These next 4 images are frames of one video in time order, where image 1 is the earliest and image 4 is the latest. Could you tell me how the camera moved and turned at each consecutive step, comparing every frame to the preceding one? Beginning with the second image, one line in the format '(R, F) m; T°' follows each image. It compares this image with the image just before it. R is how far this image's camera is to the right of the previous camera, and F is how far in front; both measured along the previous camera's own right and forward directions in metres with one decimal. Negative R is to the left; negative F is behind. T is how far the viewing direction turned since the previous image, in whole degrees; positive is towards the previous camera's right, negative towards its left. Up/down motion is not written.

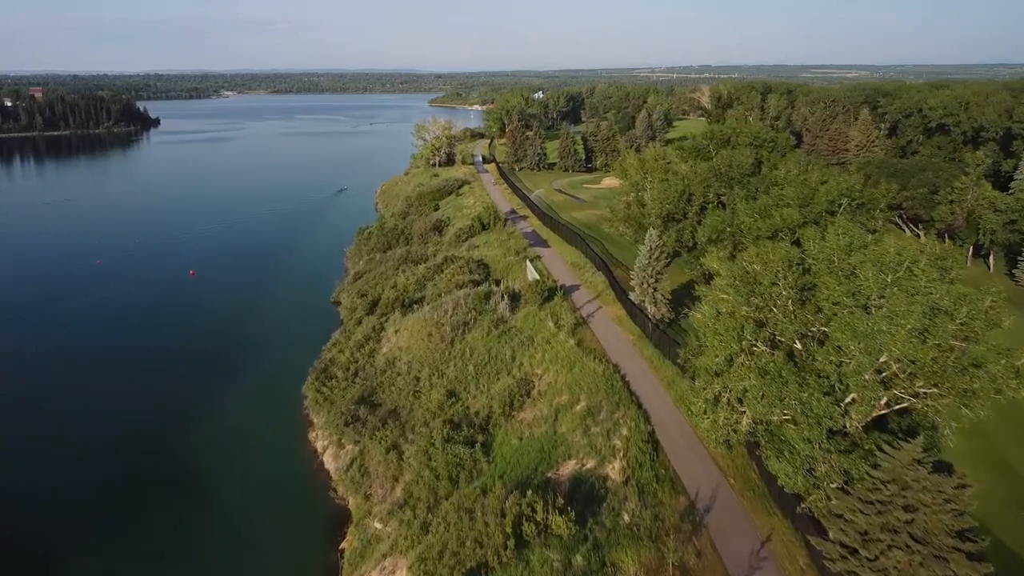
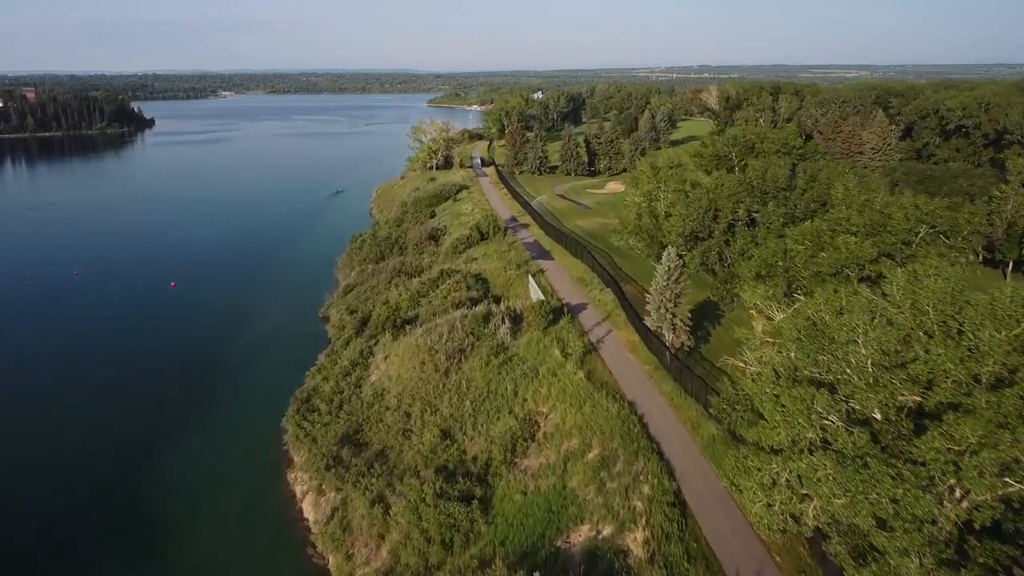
(-0.1, +2.4) m; 0°
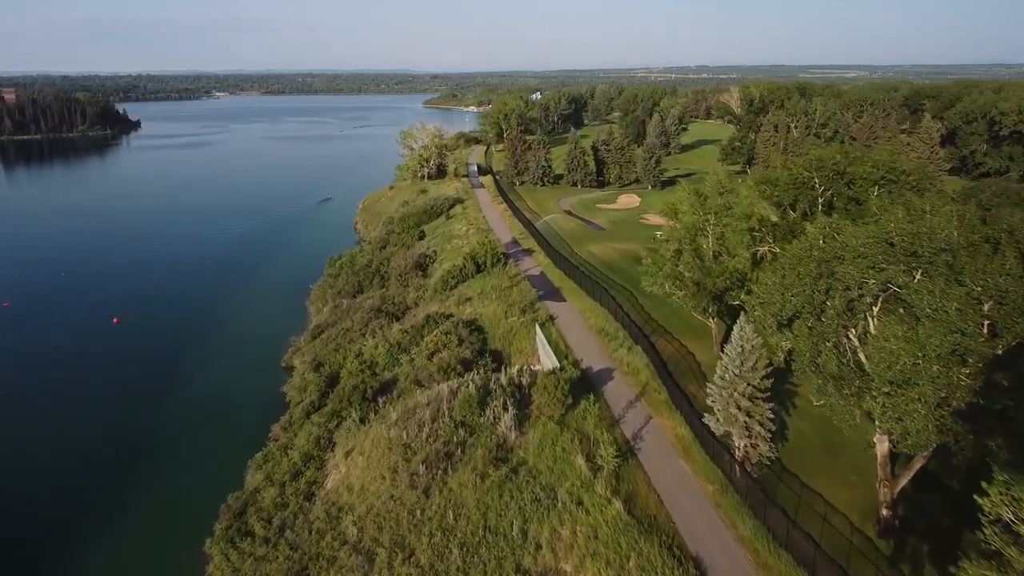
(-0.2, +5.9) m; 0°
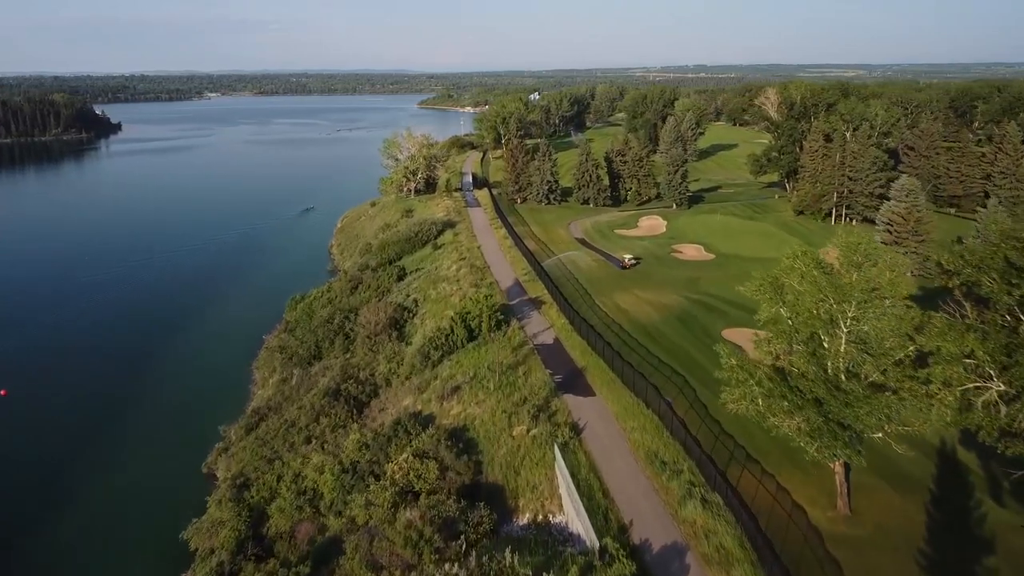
(-0.2, +7.7) m; 0°
